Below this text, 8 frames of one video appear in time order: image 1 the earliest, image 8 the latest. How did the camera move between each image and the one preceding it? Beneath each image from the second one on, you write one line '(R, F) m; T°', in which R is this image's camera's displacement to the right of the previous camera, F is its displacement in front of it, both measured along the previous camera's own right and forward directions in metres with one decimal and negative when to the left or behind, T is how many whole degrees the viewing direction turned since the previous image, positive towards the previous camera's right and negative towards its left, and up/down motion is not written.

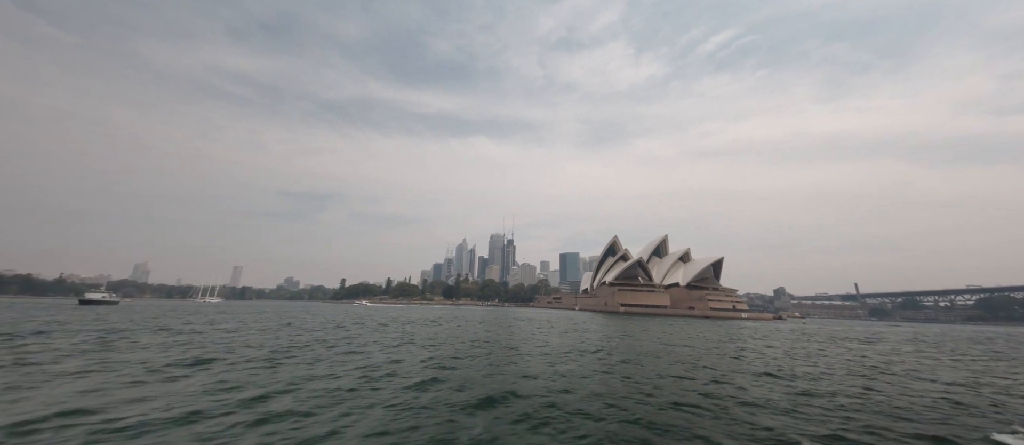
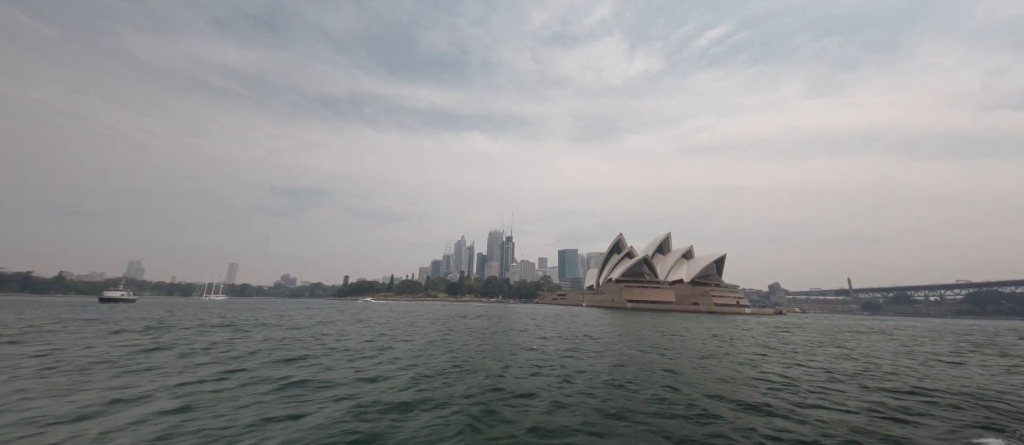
(-1.5, -0.7) m; +1°
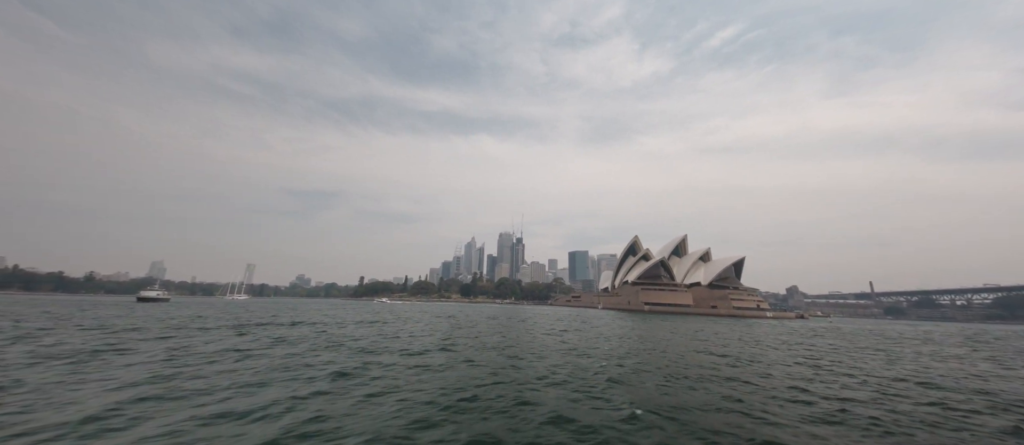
(-0.9, -0.4) m; -2°
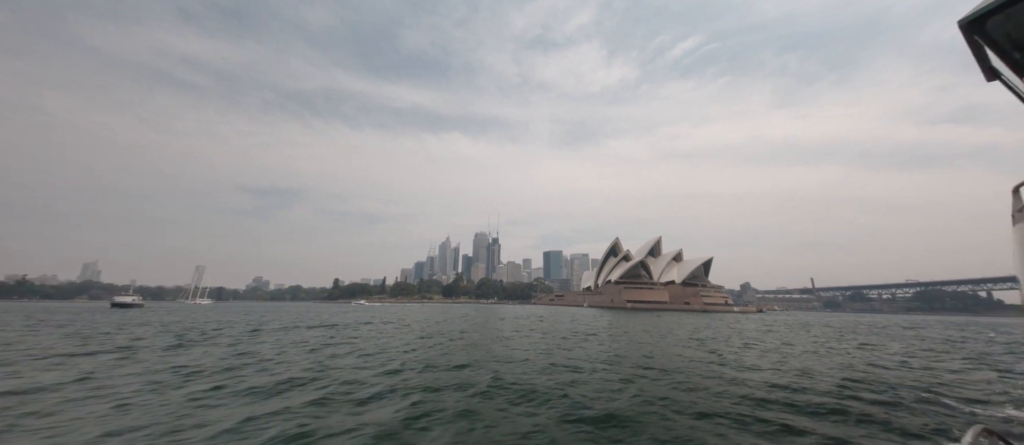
(-2.7, -1.1) m; +5°
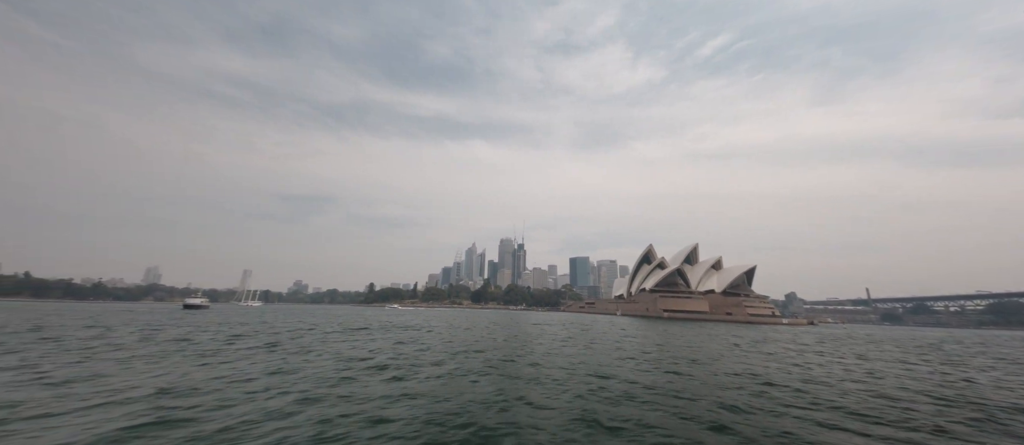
(-0.9, -0.5) m; -4°
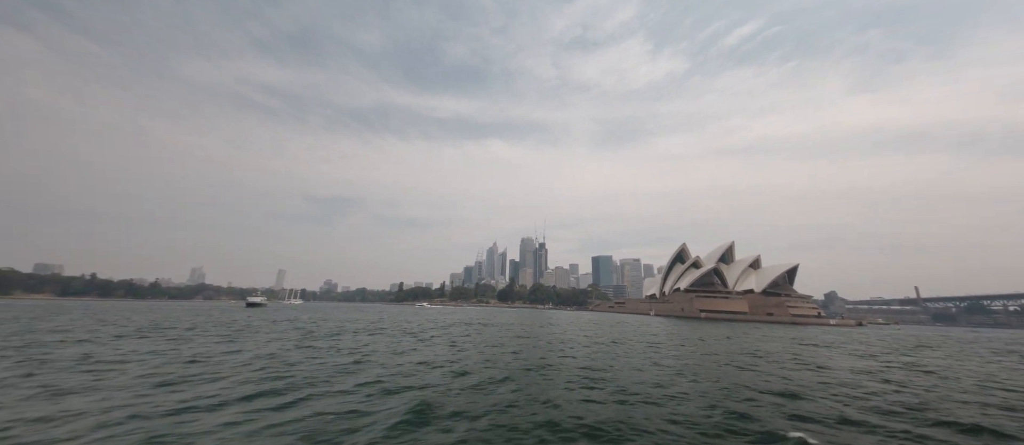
(-1.7, -0.7) m; -3°
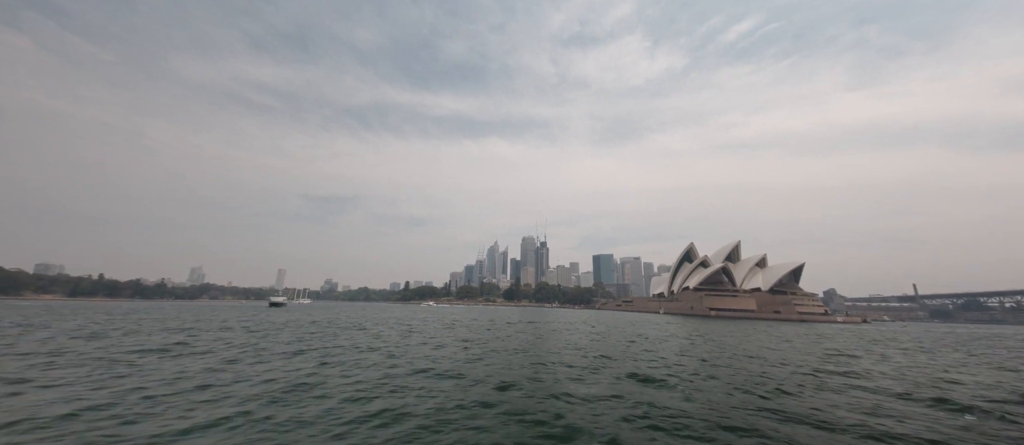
(-2.0, -0.8) m; 0°
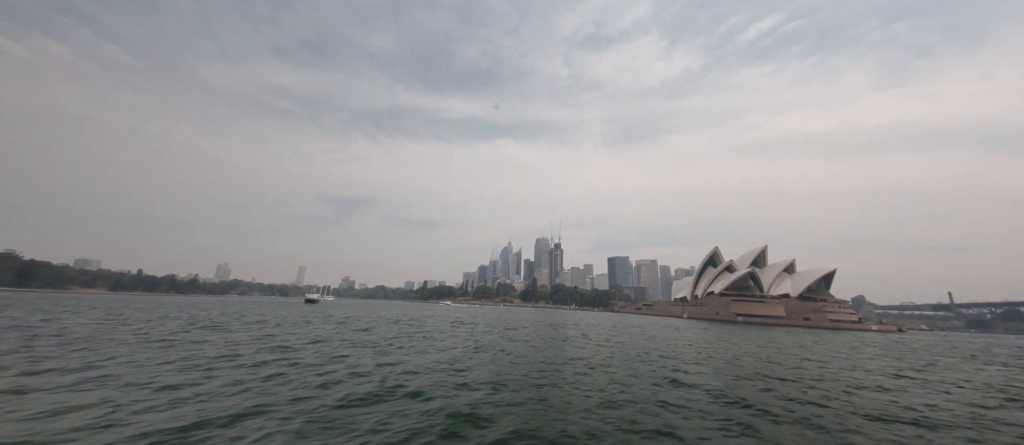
(-1.4, -0.5) m; -2°
